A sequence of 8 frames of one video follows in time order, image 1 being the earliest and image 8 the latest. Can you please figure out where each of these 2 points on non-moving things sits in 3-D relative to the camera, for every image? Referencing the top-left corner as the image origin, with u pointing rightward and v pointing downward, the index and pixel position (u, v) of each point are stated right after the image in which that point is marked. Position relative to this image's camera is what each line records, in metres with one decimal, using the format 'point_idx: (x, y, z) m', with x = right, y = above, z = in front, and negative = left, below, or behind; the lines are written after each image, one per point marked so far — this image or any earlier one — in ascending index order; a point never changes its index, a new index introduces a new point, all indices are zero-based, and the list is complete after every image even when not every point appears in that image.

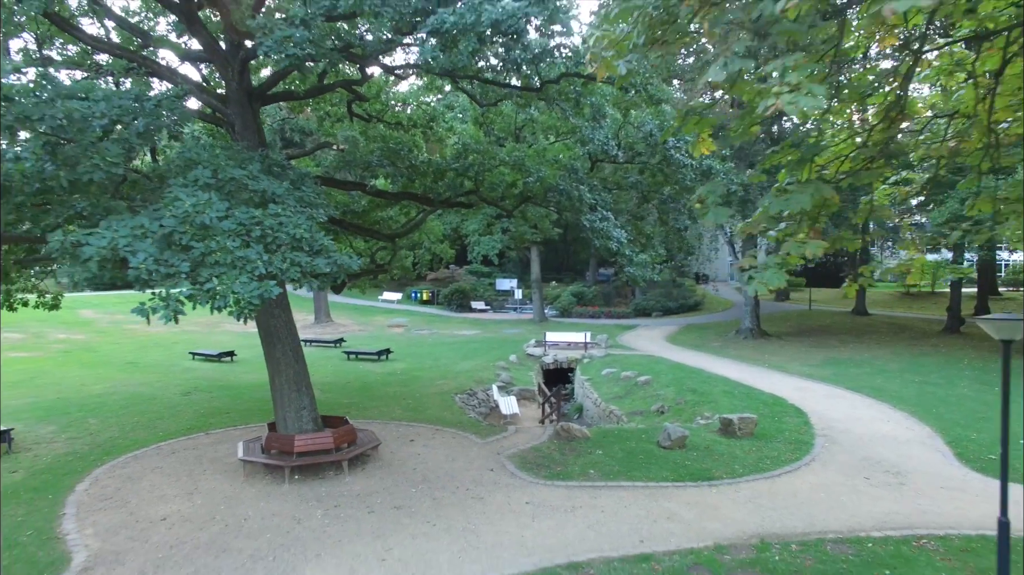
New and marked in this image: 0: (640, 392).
0: (+3.4, -2.7, +16.3) m
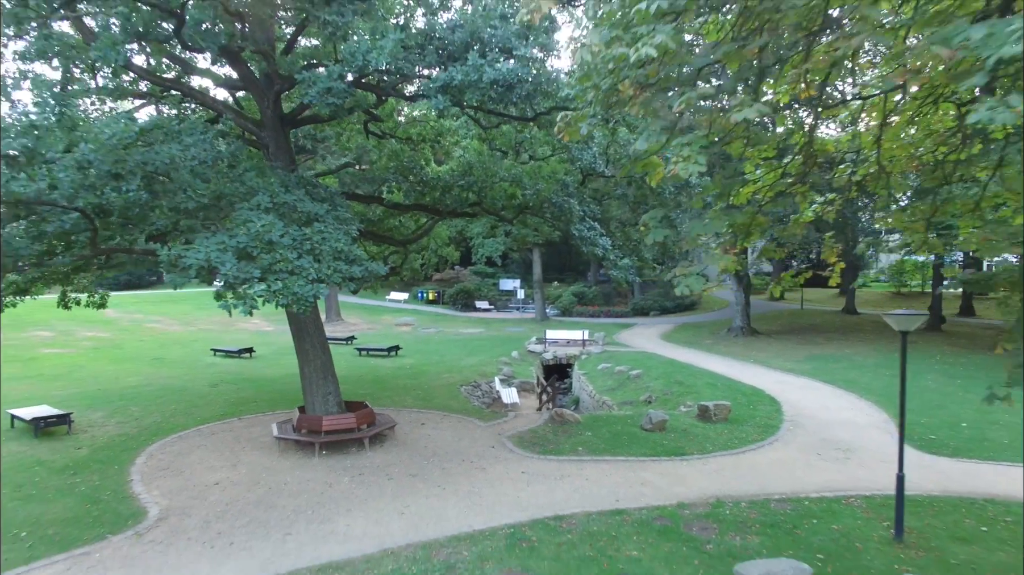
0: (+3.4, -2.7, +17.7) m
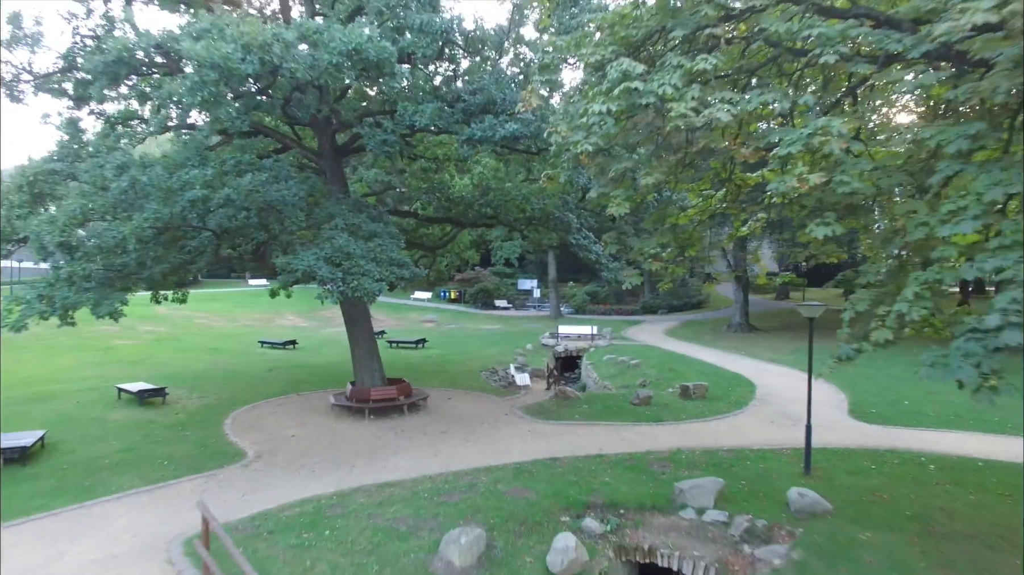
0: (+3.8, -2.7, +20.2) m
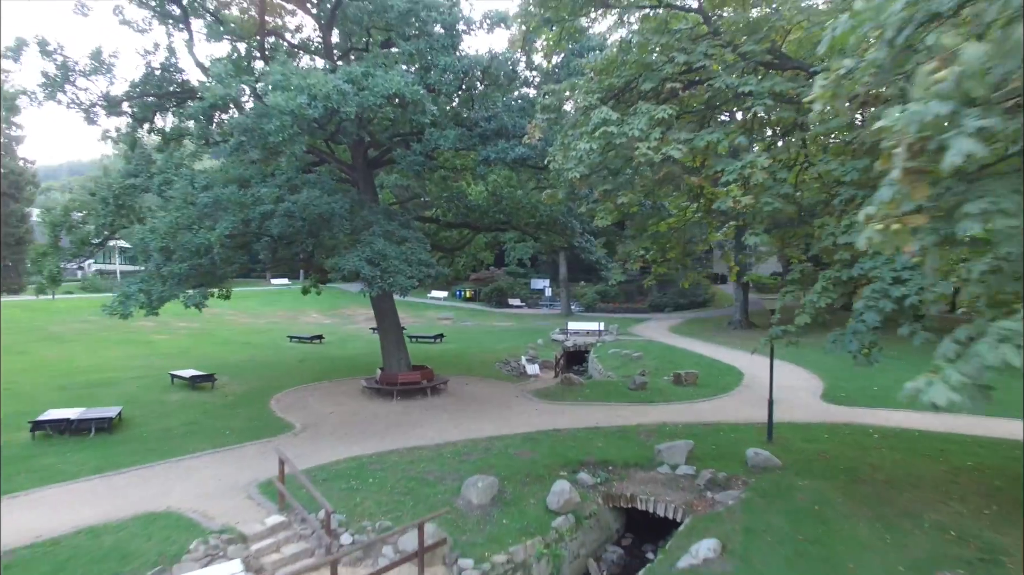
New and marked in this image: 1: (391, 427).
0: (+4.2, -2.6, +22.0) m
1: (-2.5, -2.9, +12.9) m
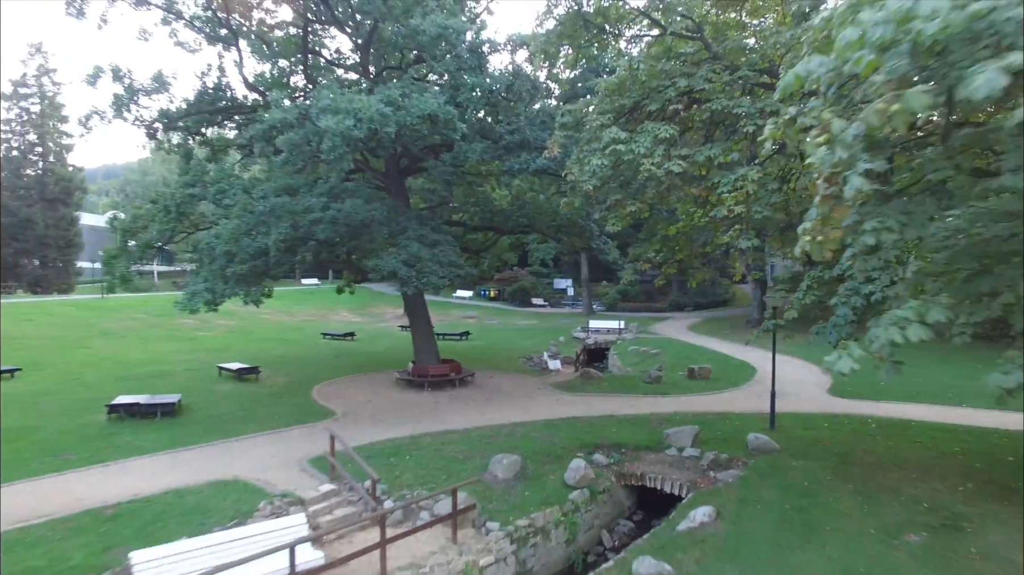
0: (+5.0, -2.6, +22.9) m
1: (-2.0, -2.8, +14.1) m
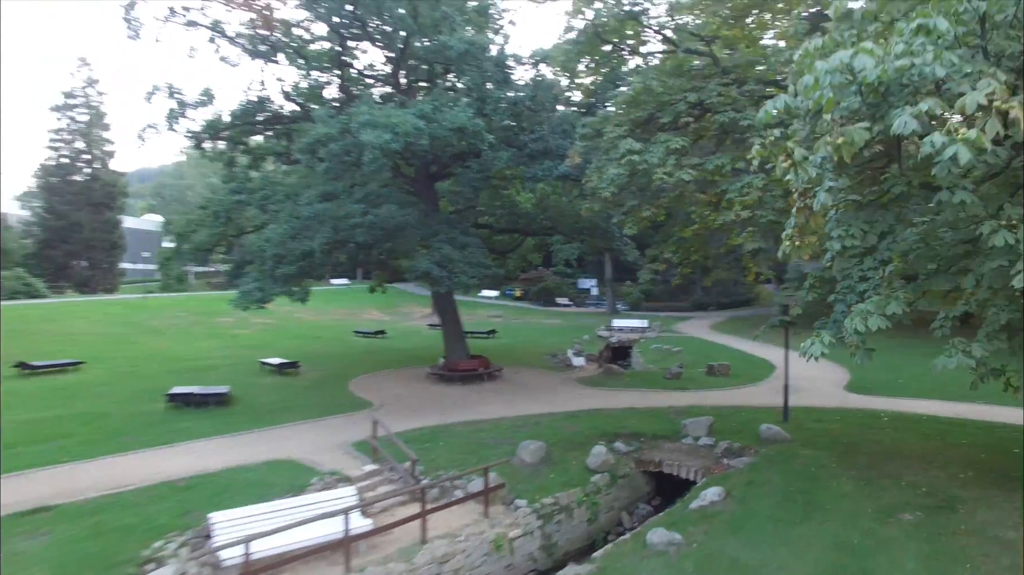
0: (+6.0, -2.6, +23.6) m
1: (-1.4, -2.8, +15.0) m
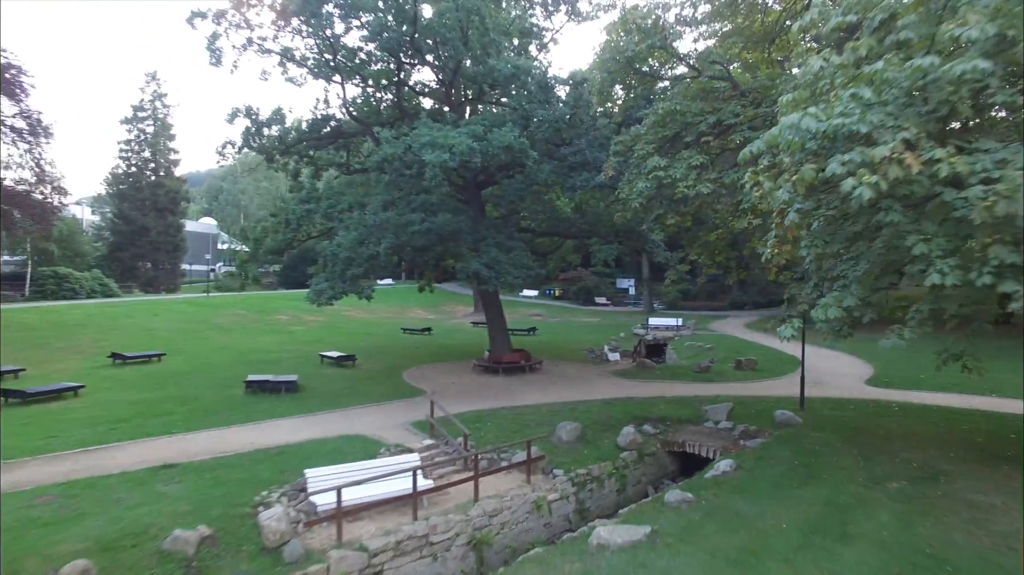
0: (+7.5, -2.6, +24.7) m
1: (-0.4, -2.8, +16.6) m
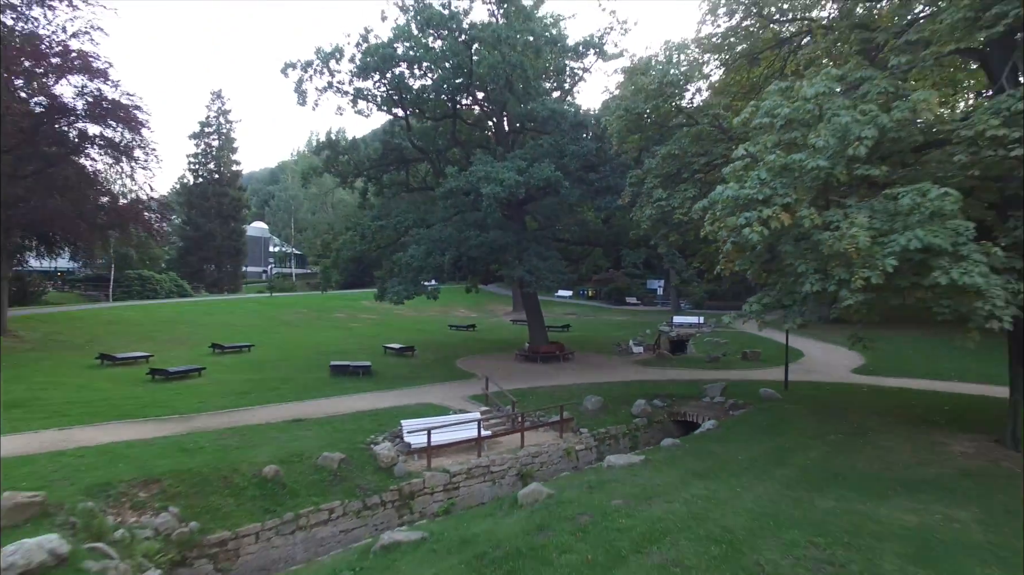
0: (+9.2, -2.6, +27.8) m
1: (+0.8, -2.9, +20.1) m
